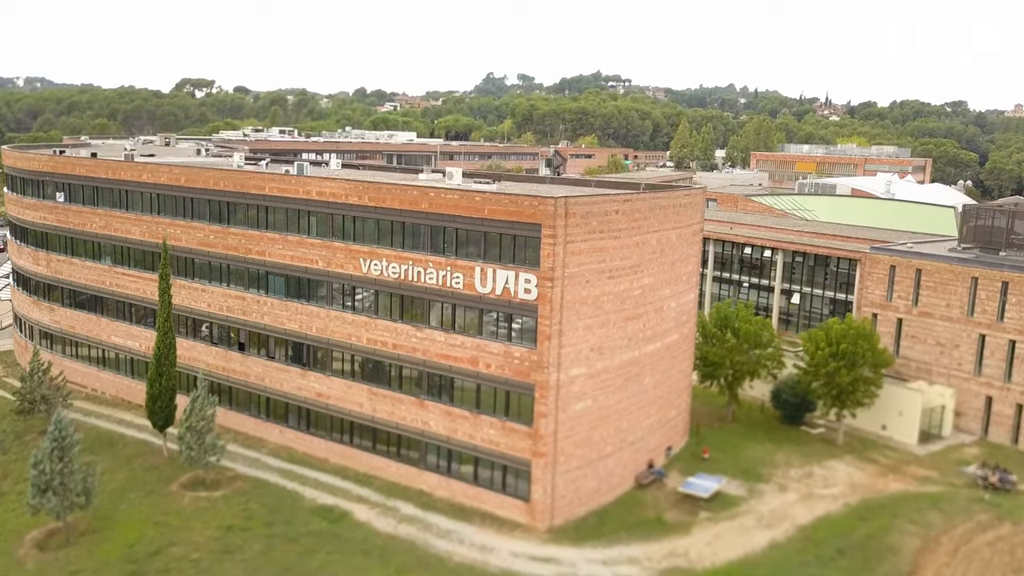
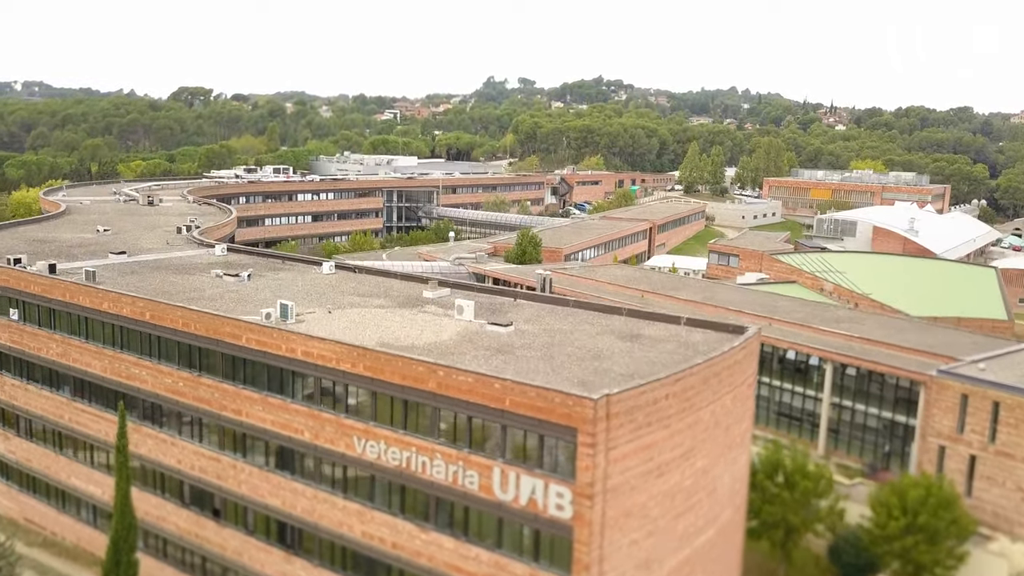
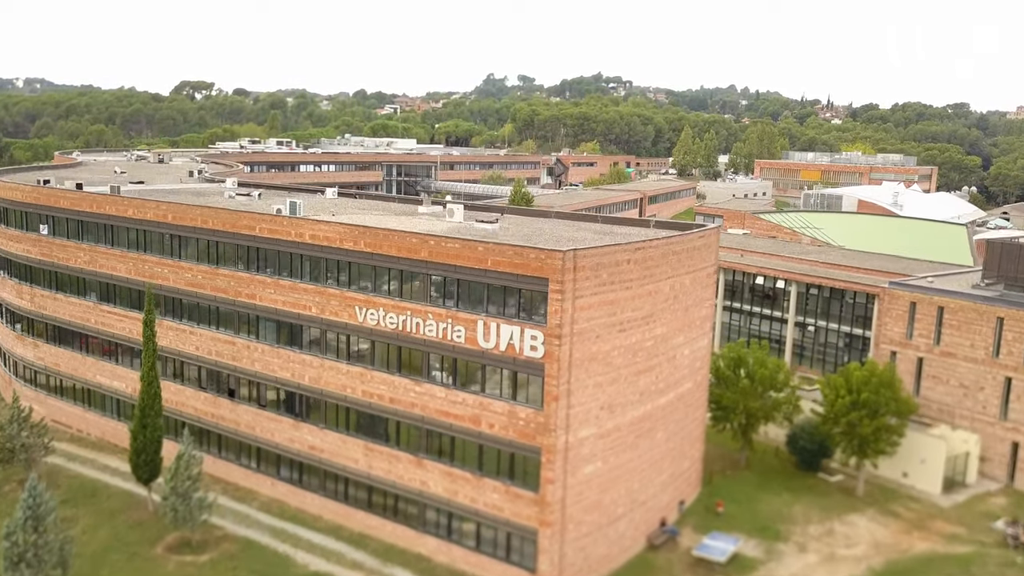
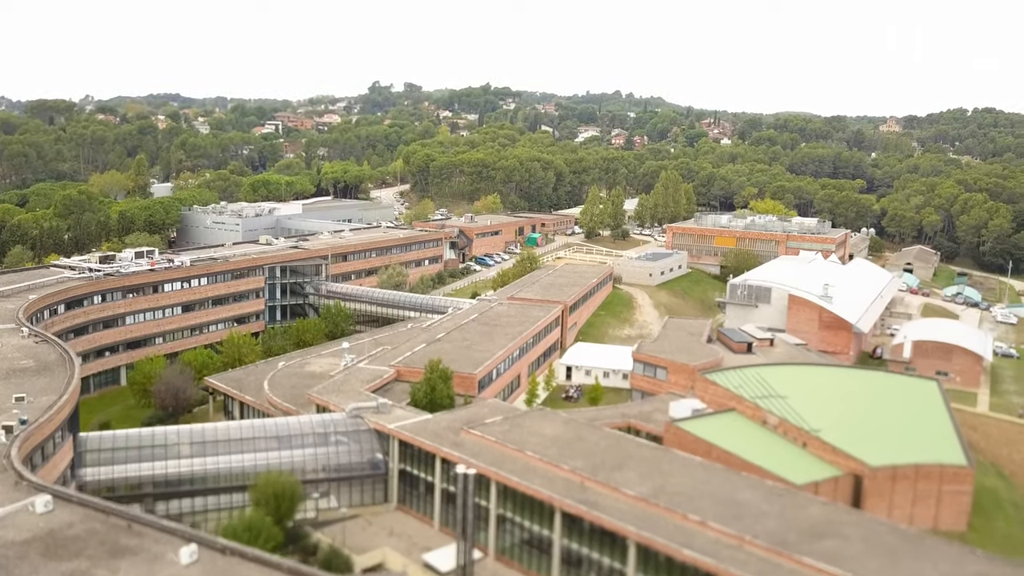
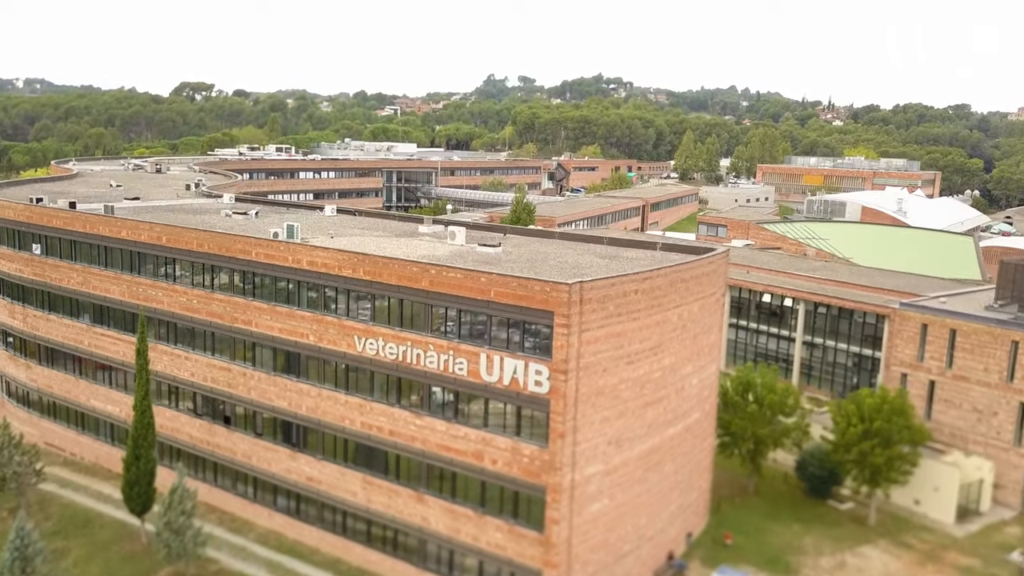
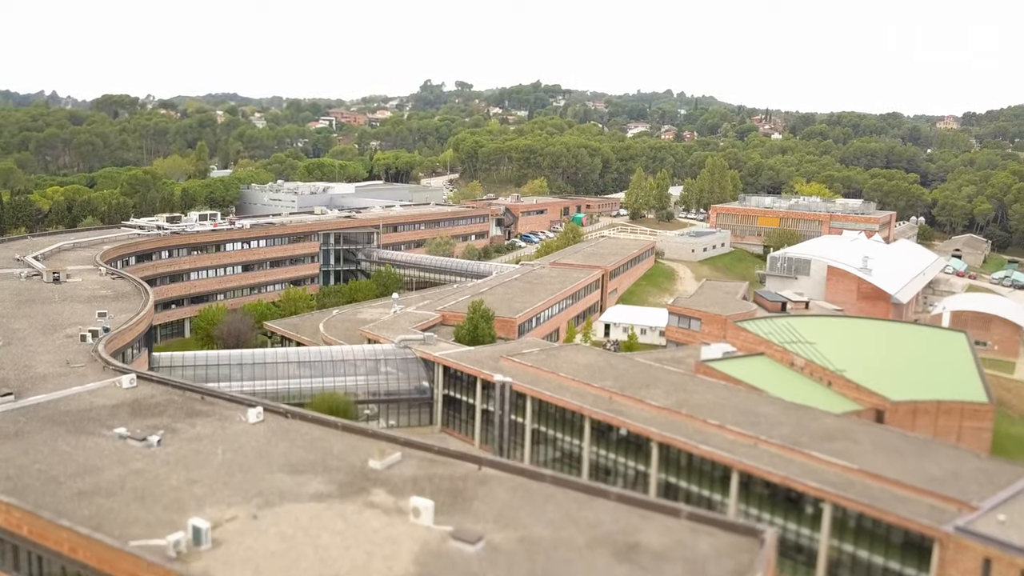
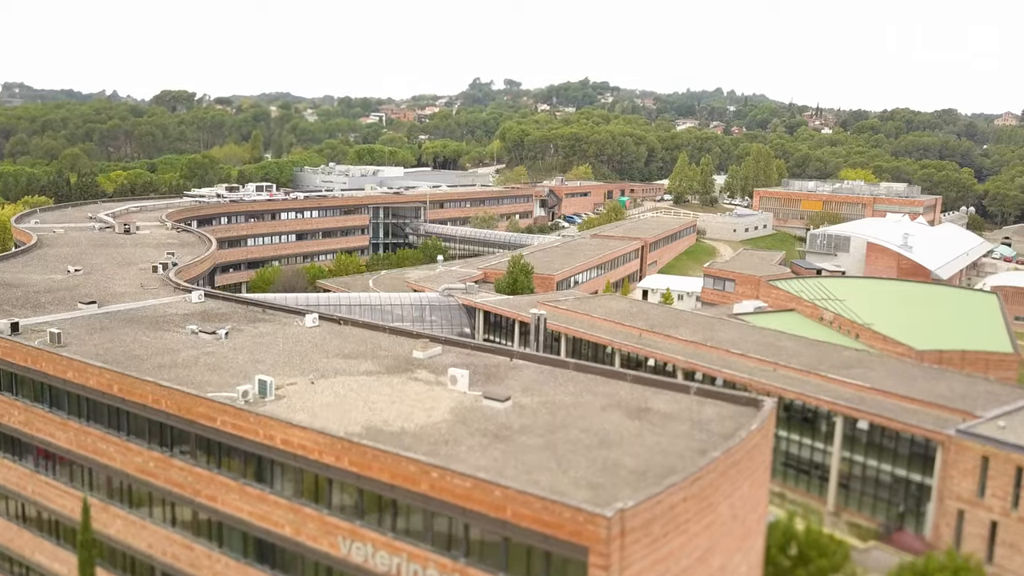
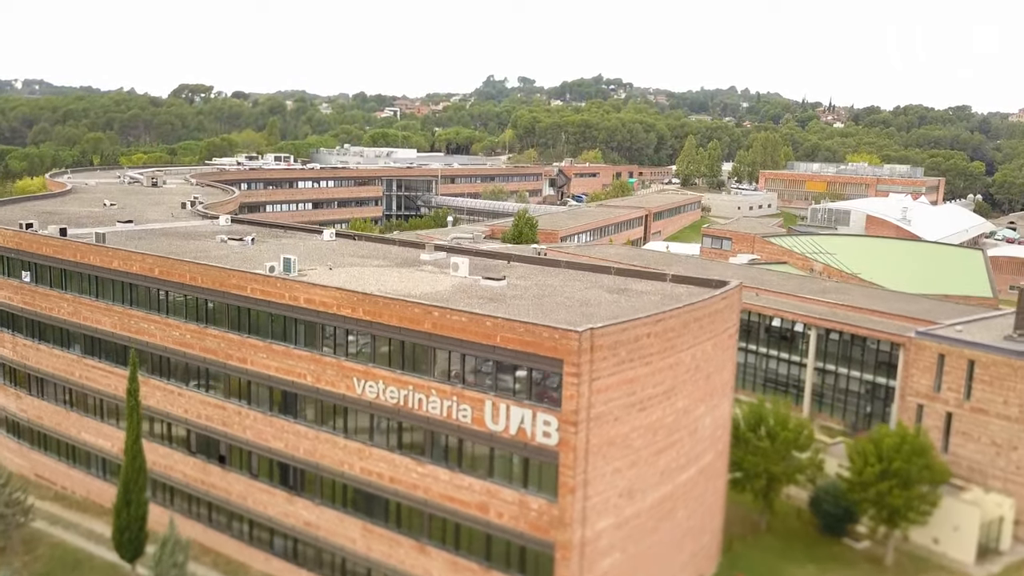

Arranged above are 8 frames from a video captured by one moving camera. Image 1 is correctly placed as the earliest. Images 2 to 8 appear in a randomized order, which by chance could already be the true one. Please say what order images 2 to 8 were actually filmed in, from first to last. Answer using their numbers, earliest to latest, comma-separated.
3, 5, 8, 2, 7, 6, 4
